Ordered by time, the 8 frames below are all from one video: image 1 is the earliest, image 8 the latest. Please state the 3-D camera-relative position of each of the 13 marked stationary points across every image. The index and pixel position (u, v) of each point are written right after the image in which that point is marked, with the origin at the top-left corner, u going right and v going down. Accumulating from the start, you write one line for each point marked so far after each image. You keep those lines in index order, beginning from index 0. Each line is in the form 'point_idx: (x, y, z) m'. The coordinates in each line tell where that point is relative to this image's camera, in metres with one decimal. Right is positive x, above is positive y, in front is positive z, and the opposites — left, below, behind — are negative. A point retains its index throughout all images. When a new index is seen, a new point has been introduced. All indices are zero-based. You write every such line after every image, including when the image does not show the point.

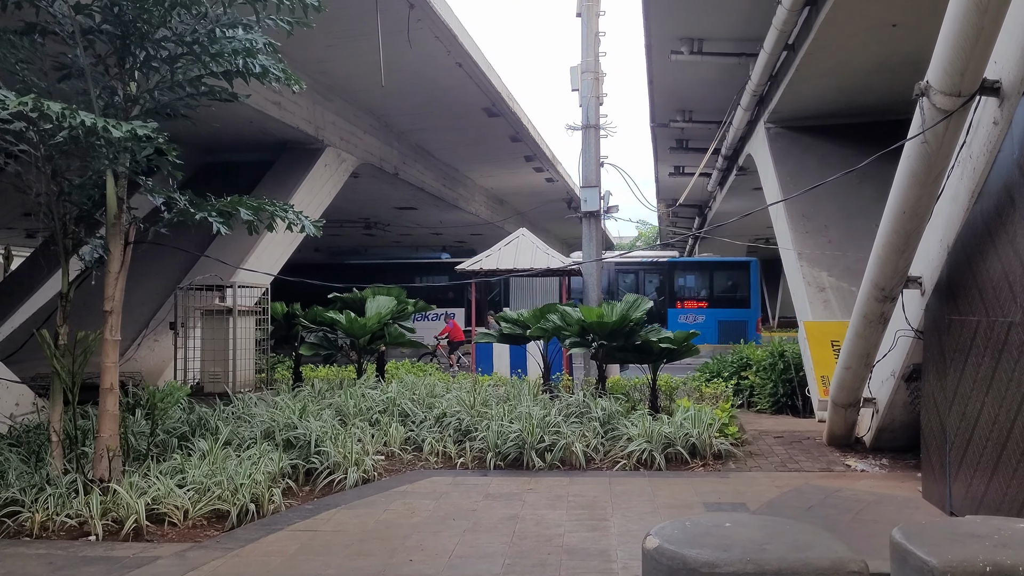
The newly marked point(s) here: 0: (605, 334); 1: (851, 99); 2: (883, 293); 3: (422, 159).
0: (+0.6, -0.3, +6.1) m
1: (+3.2, +1.8, +9.2) m
2: (+1.6, 0.0, +4.1) m
3: (-1.4, +2.0, +15.2) m
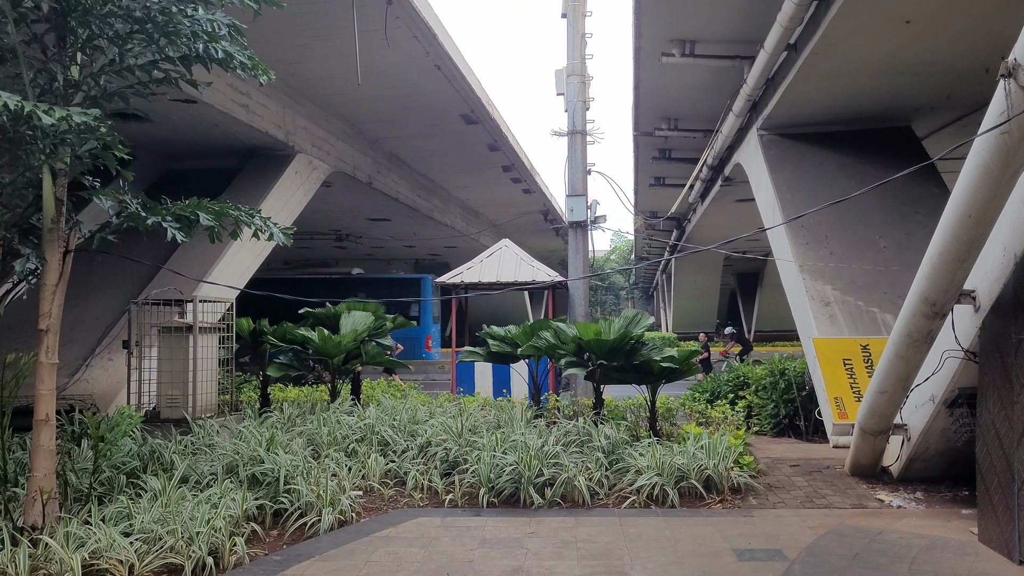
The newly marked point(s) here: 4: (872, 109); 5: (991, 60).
0: (+0.5, -0.4, +5.6) m
1: (+3.1, +1.7, +8.8) m
2: (+1.6, -0.1, +3.6) m
3: (-1.8, +1.8, +14.7) m
4: (+3.4, +1.7, +9.0) m
5: (+3.7, +1.8, +7.4) m
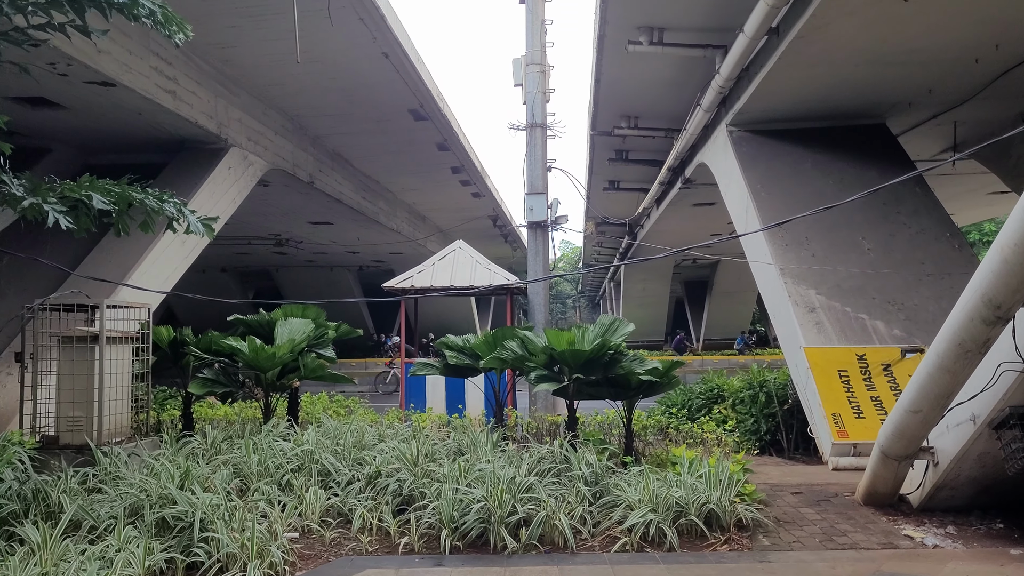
0: (+0.3, -0.4, +4.9) m
1: (+2.7, +1.6, +8.3) m
2: (+1.5, -0.1, +3.0) m
3: (-2.5, +1.7, +13.9) m
4: (+3.0, +1.6, +8.5) m
5: (+3.4, +1.7, +6.9) m
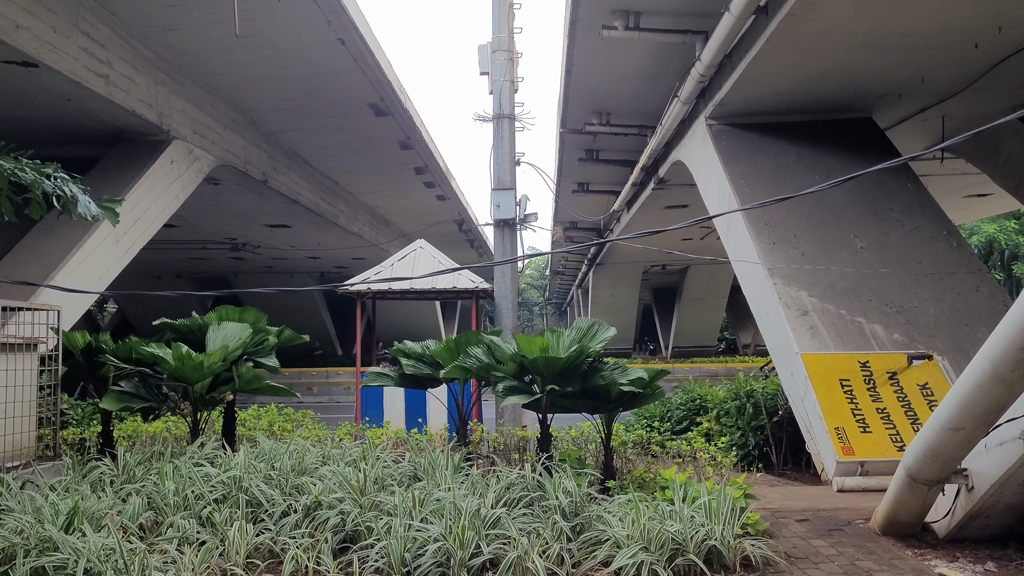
0: (+0.2, -0.4, +4.3) m
1: (+2.4, +1.6, +7.8) m
2: (+1.4, -0.1, +2.4) m
3: (-3.0, +1.7, +13.2) m
4: (+2.7, +1.6, +8.0) m
5: (+3.2, +1.7, +6.4) m
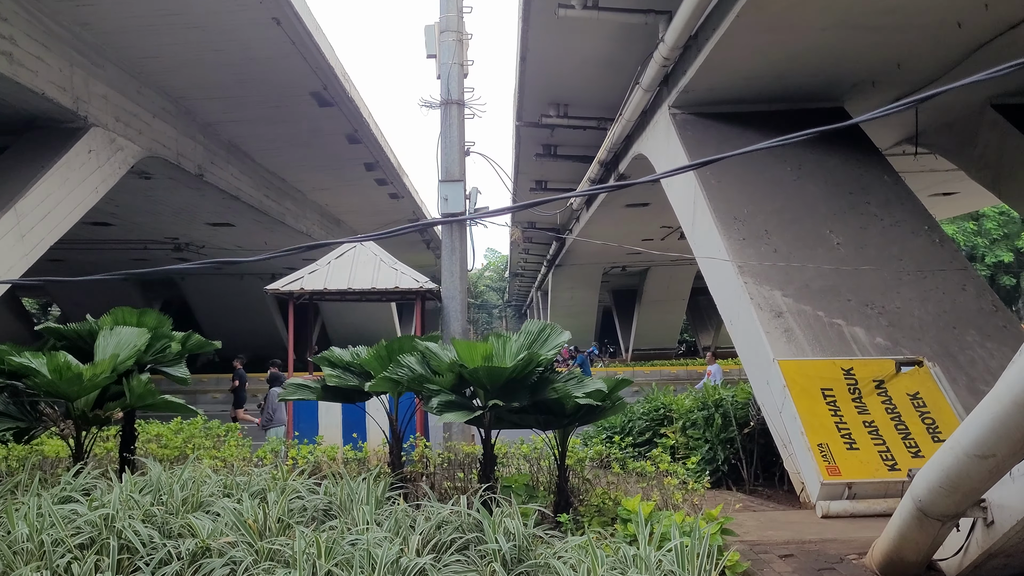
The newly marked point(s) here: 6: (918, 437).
0: (-0.1, -0.4, +3.7) m
1: (+2.0, +1.6, +7.2) m
2: (+1.2, 0.0, +1.8) m
3: (-3.6, +1.6, +12.4) m
4: (+2.3, +1.6, +7.5) m
5: (+2.8, +1.7, +6.0) m
6: (+1.8, -0.7, +4.3) m
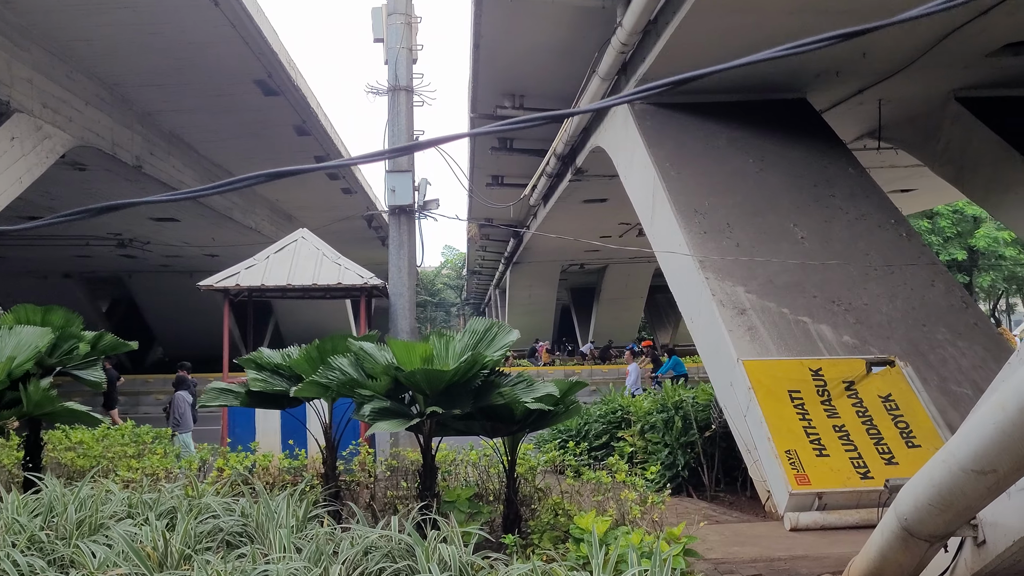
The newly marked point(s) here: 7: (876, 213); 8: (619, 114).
0: (-0.3, -0.4, +3.3) m
1: (+1.7, +1.6, +7.0) m
2: (+1.1, 0.0, +1.5) m
3: (-4.1, +1.7, +11.9) m
4: (+1.9, +1.6, +7.3) m
5: (+2.5, +1.8, +5.7) m
6: (+1.6, -0.6, +4.0) m
7: (+2.4, +0.5, +6.3) m
8: (+0.9, +1.4, +8.0) m
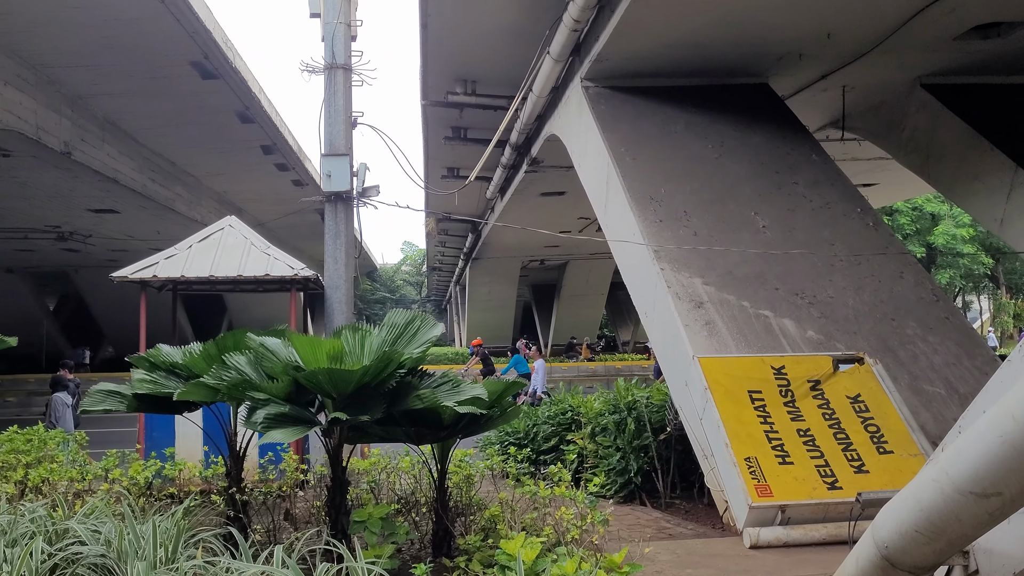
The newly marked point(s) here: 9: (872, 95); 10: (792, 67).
0: (-0.5, -0.3, +2.9) m
1: (+1.3, +1.7, +6.6) m
2: (+0.9, 0.0, +1.1) m
3: (-4.7, +1.7, +11.3) m
4: (+1.6, +1.7, +6.9) m
5: (+2.2, +1.8, +5.4) m
6: (+1.3, -0.6, +3.6) m
7: (+2.0, +0.5, +6.0) m
8: (+0.5, +1.5, +7.5) m
9: (+3.1, +1.6, +8.1) m
10: (+2.1, +1.7, +7.3) m
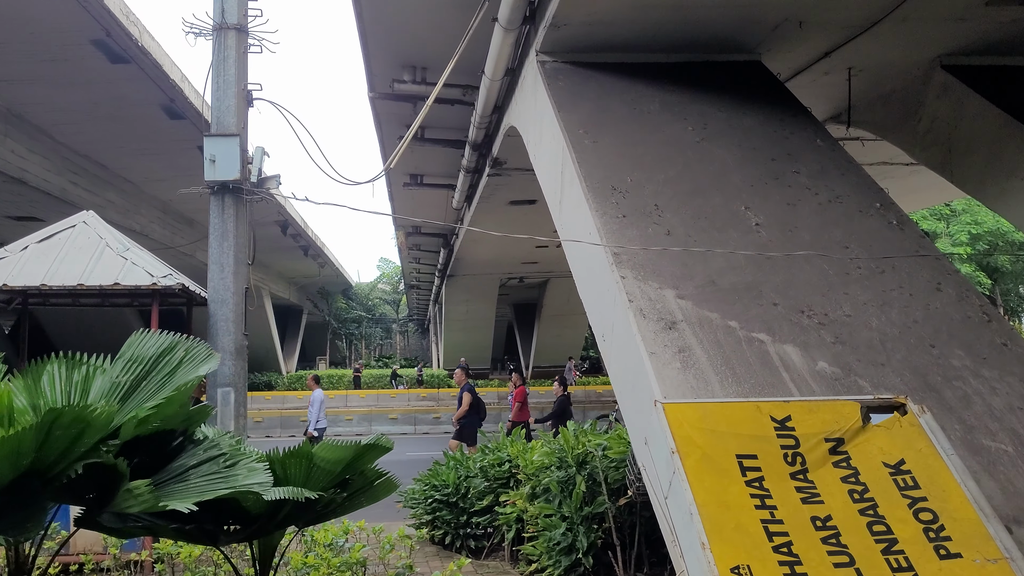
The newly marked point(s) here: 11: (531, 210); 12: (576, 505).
0: (-0.8, -0.3, +1.6) m
1: (+1.0, +1.6, +5.4) m
2: (+0.6, 0.0, -0.1) m
3: (-5.1, +1.6, +10.0) m
4: (+1.2, +1.6, +5.7) m
5: (+1.8, +1.7, +4.1) m
6: (+1.0, -0.6, +2.4) m
7: (+1.7, +0.5, +4.7) m
8: (+0.1, +1.4, +6.3) m
9: (+2.7, +1.5, +6.9) m
10: (+1.8, +1.6, +6.1) m
11: (+0.3, +1.0, +12.8) m
12: (+0.3, -0.9, +3.9) m
